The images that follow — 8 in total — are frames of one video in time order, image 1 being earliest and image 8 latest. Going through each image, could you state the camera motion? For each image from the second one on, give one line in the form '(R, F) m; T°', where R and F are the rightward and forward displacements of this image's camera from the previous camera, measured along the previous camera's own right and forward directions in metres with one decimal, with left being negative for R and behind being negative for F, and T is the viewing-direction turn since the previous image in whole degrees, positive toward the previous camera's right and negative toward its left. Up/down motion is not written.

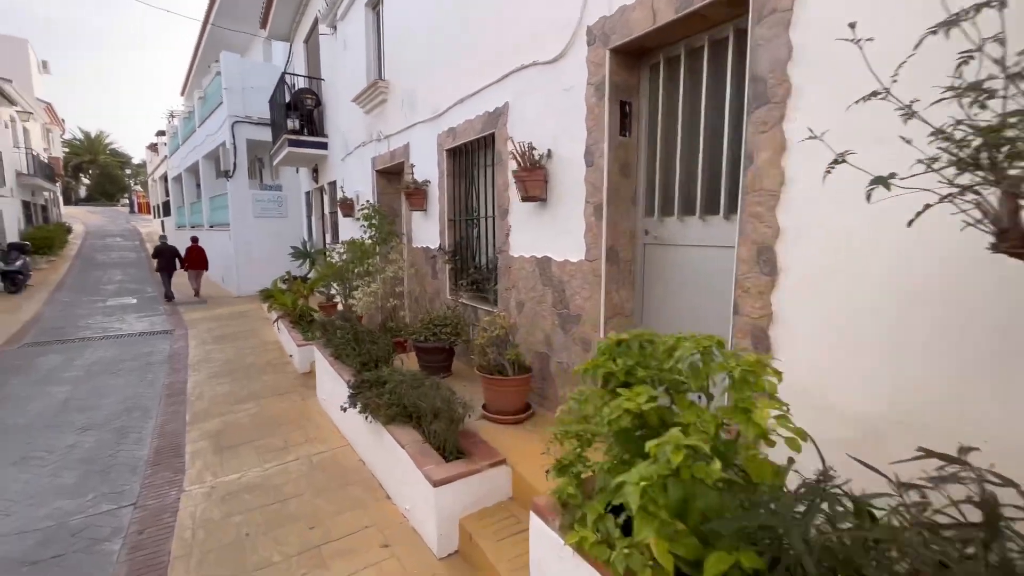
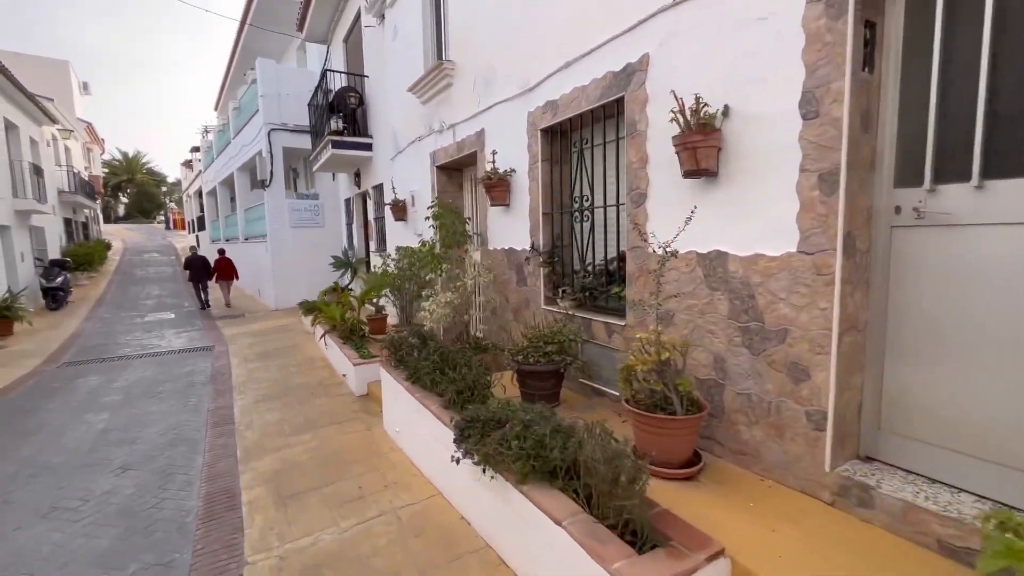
(-0.8, +0.9) m; -3°
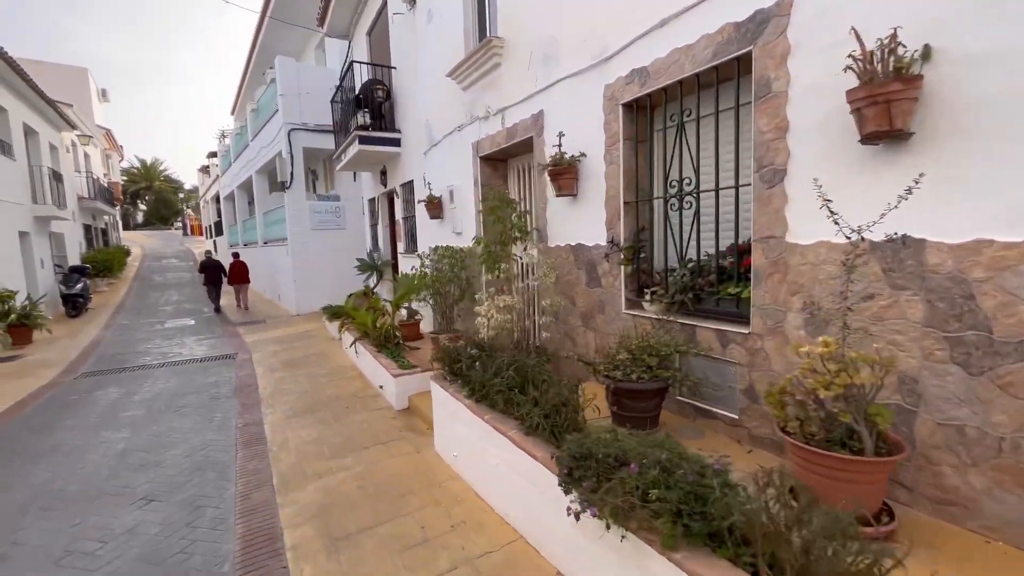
(-0.5, +0.6) m; -1°
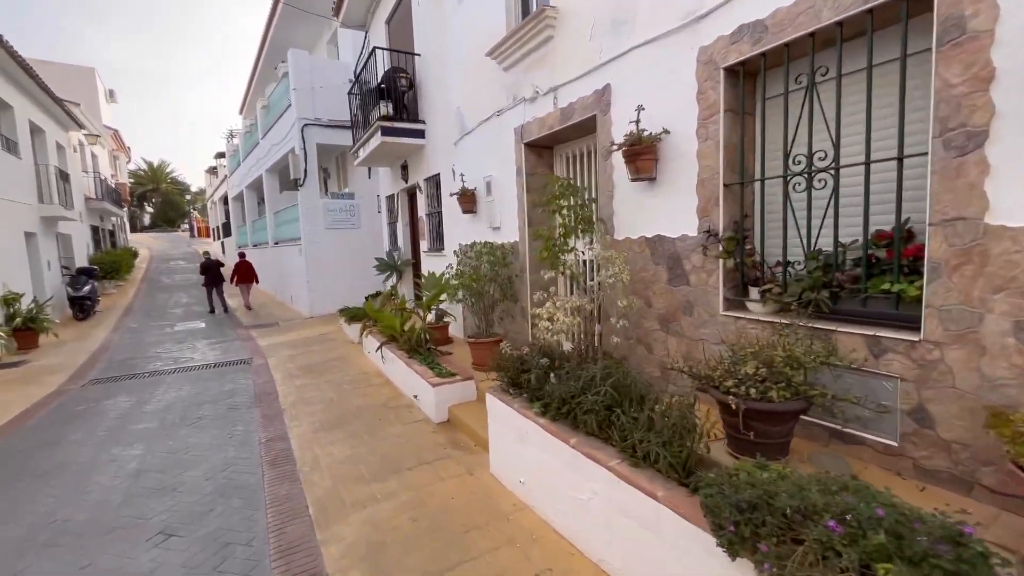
(-0.5, +0.5) m; 0°
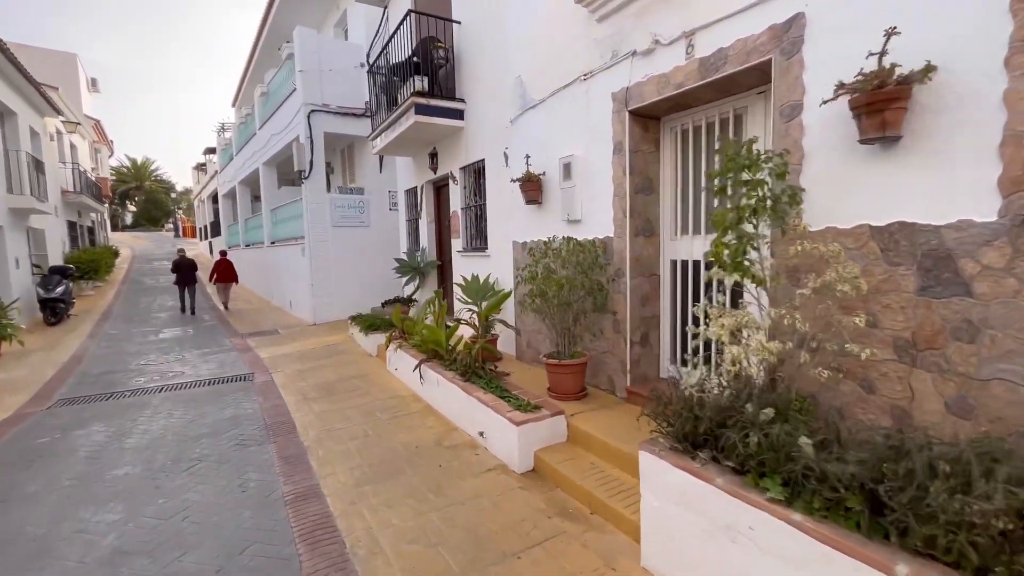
(-1.0, +1.2) m; +1°
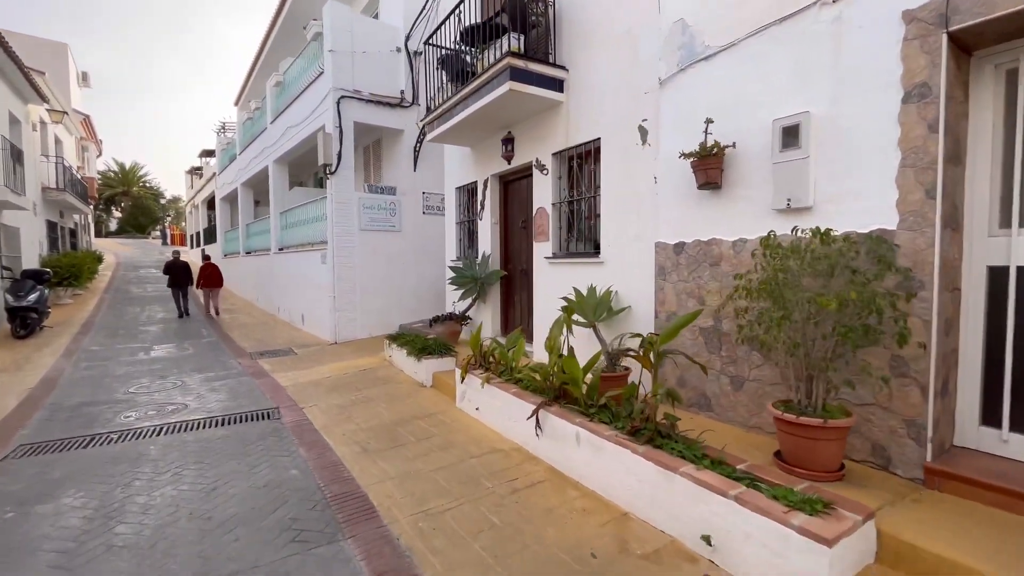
(-1.5, +1.6) m; +1°
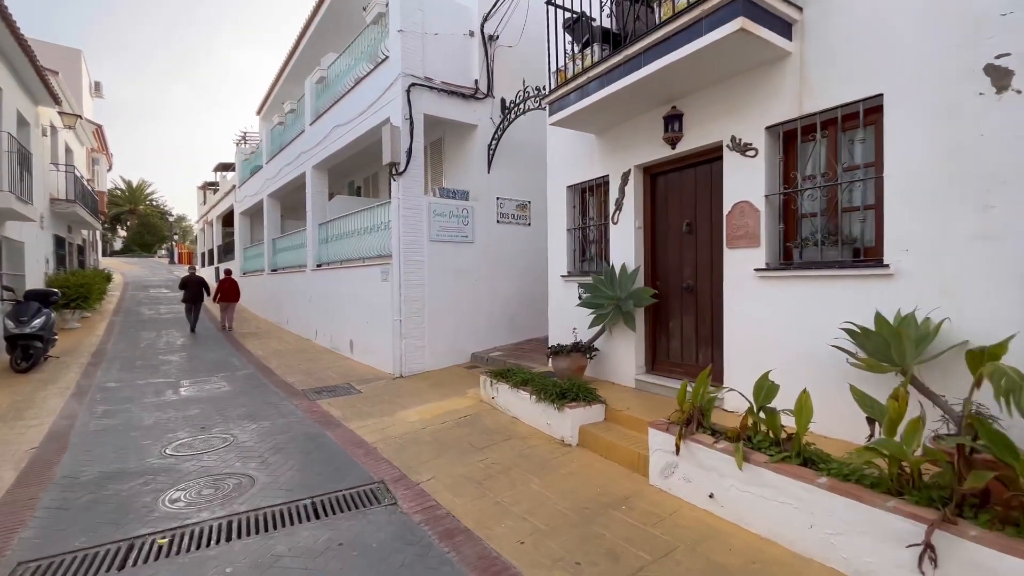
(-1.9, +1.7) m; 0°
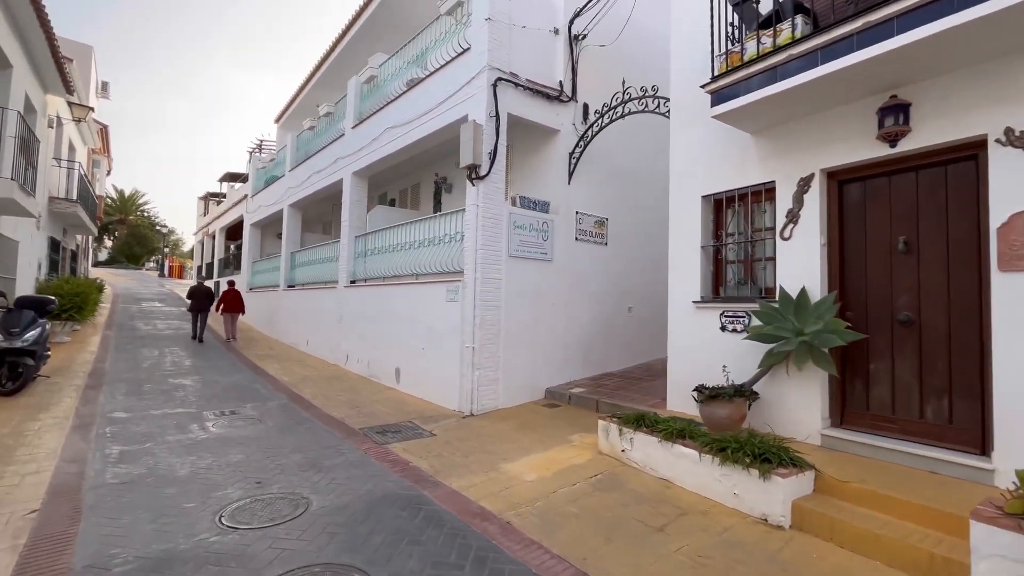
(-1.7, +1.2) m; +2°
